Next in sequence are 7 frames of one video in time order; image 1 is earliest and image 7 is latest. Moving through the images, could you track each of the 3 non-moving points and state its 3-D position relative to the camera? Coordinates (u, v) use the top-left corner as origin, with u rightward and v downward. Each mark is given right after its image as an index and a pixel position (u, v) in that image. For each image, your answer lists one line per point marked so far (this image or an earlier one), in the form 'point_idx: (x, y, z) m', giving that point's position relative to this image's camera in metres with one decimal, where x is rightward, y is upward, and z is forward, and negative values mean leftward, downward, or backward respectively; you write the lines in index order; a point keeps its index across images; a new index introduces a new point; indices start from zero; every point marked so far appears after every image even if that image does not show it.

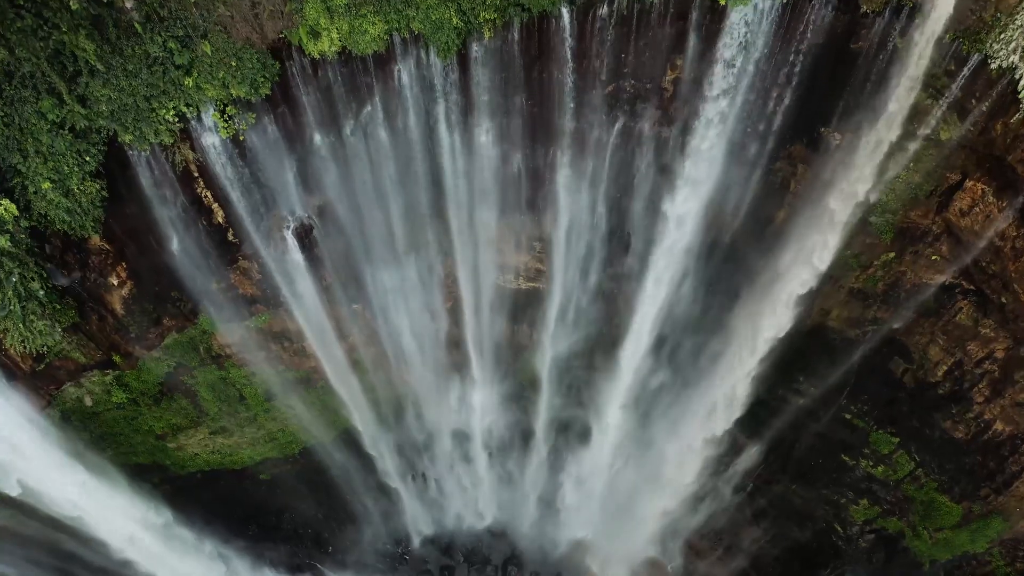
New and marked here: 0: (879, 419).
0: (+6.9, -2.6, +11.9) m
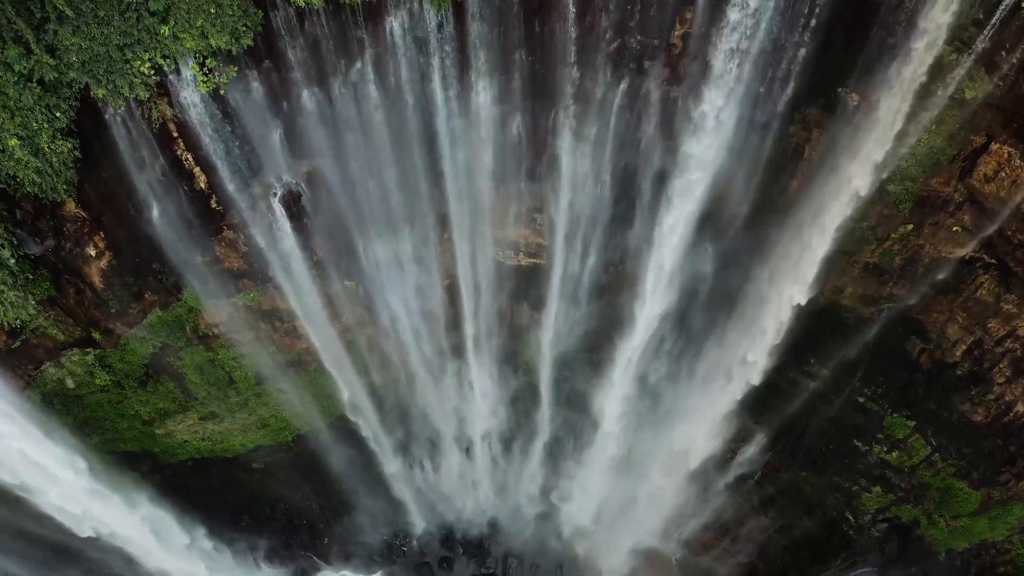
0: (+6.9, -2.1, +11.4) m
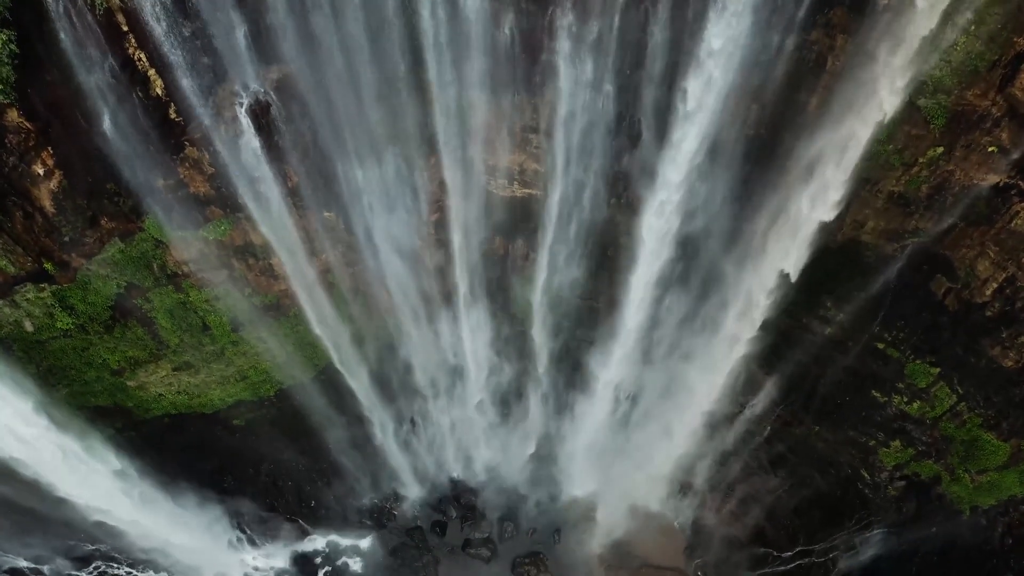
0: (+6.8, -1.0, +10.5) m
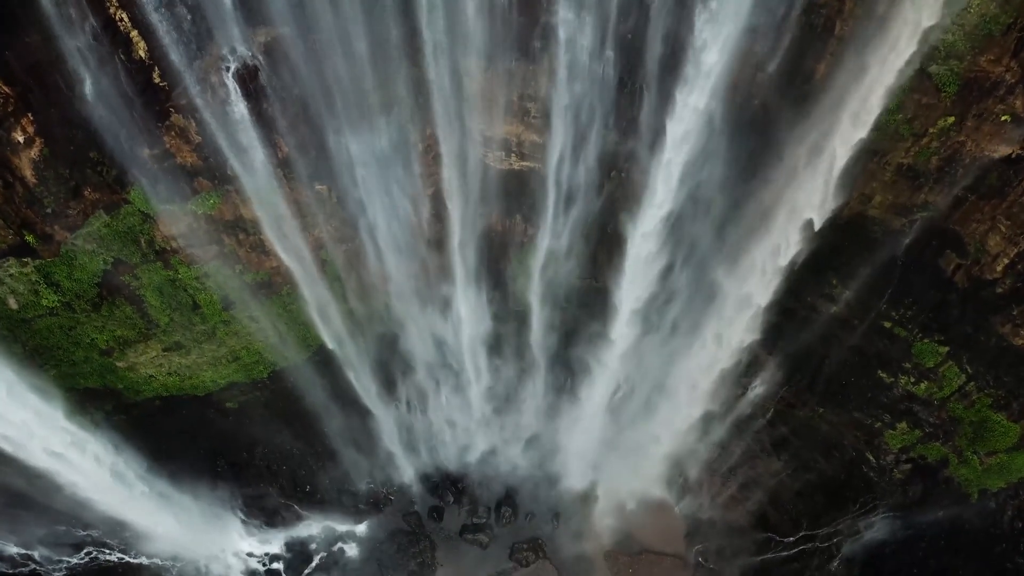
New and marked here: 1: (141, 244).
0: (+6.8, -0.6, +10.3) m
1: (-5.8, +0.7, +9.8) m
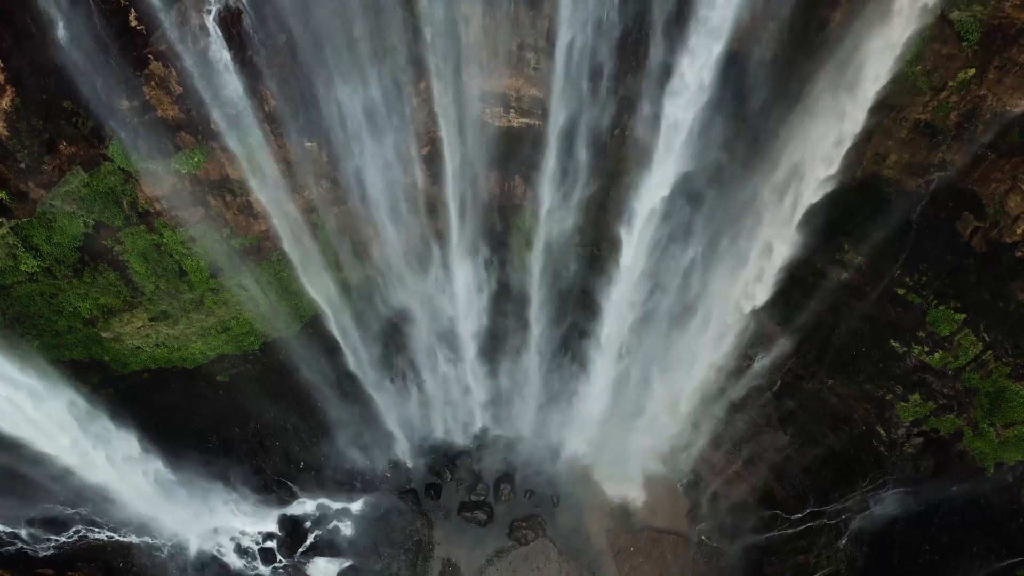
0: (+6.8, 0.0, +9.8) m
1: (-5.8, +1.2, +9.4) m
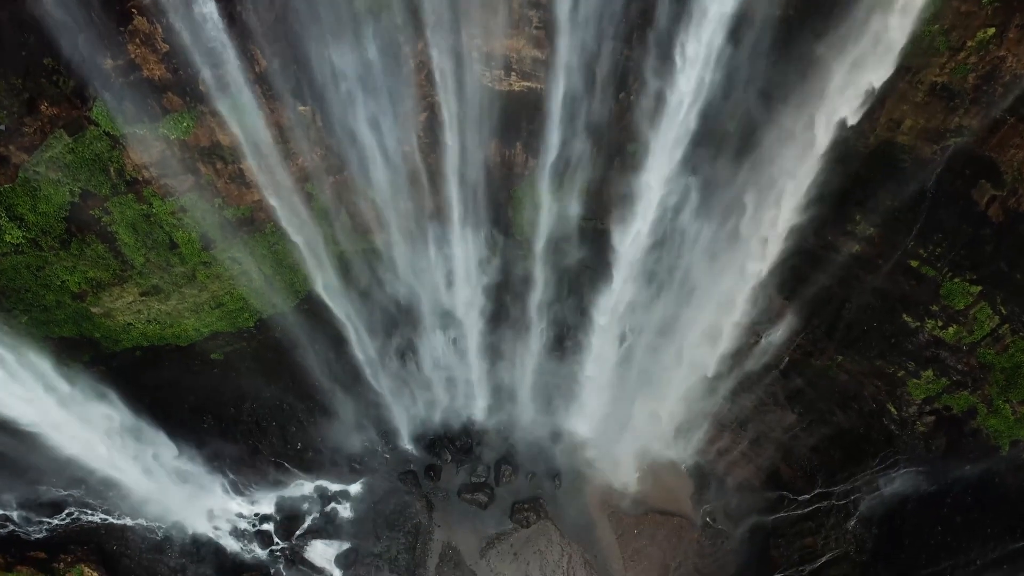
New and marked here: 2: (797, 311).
0: (+6.8, +0.4, +9.5) m
1: (-5.8, +1.7, +9.0) m
2: (+5.2, -0.4, +11.2) m
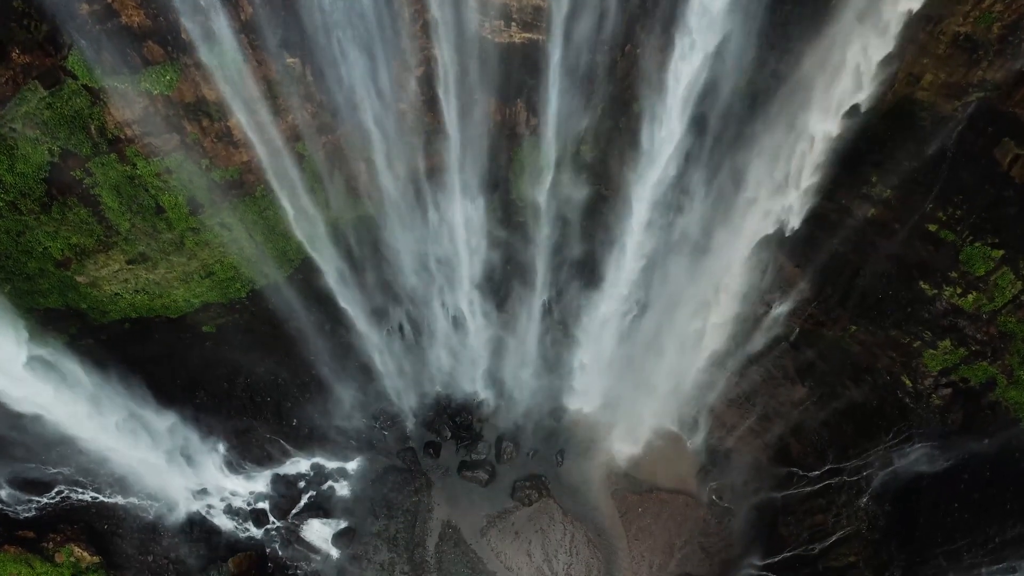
0: (+6.8, +1.0, +9.1) m
1: (-5.8, +2.2, +8.6) m
2: (+5.2, +0.2, +10.8) m
